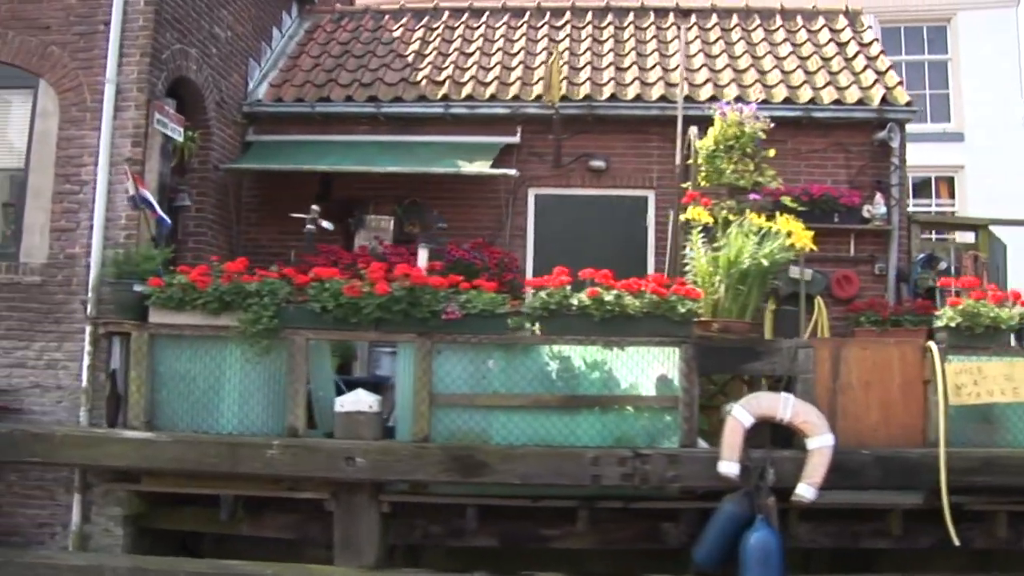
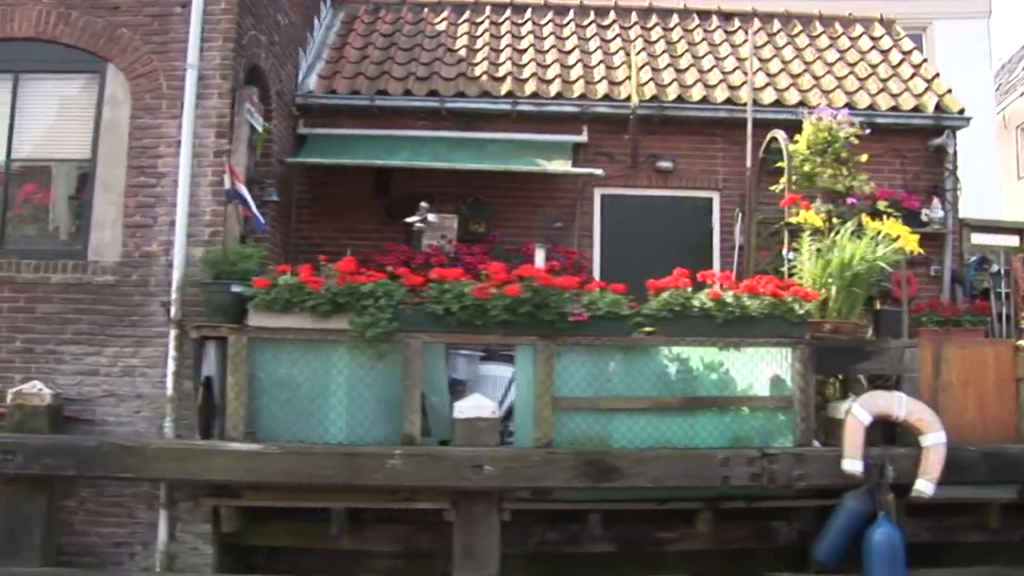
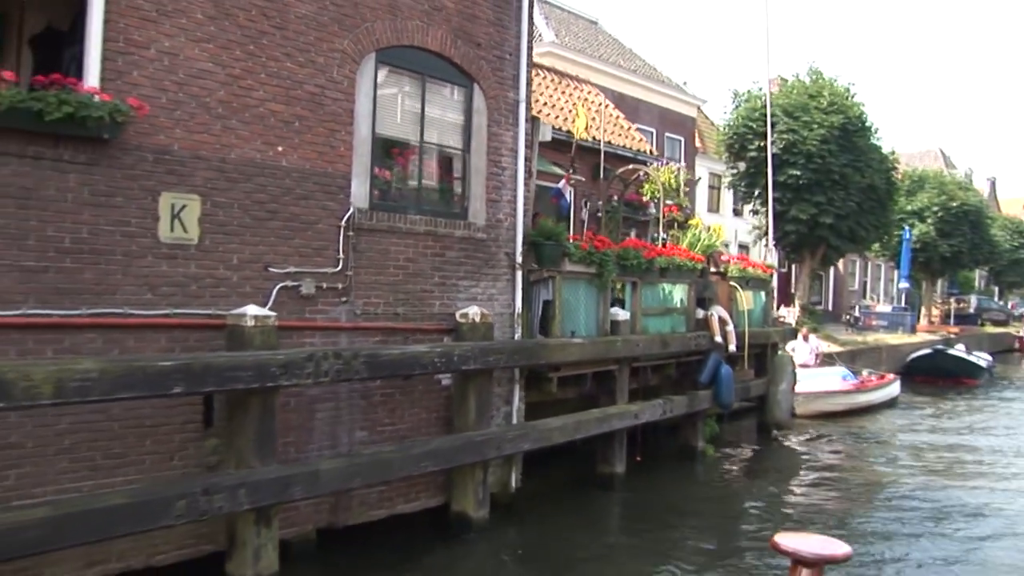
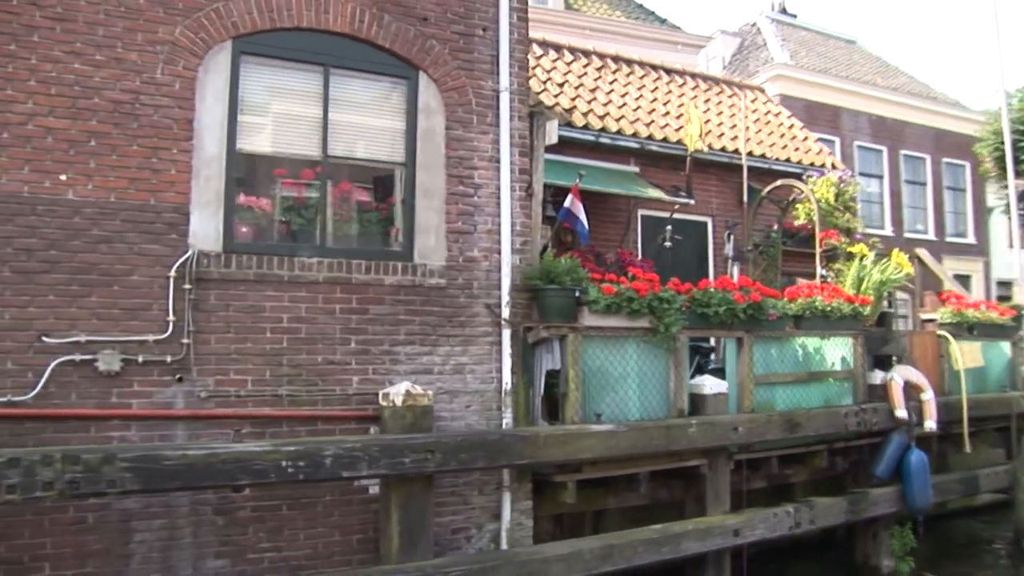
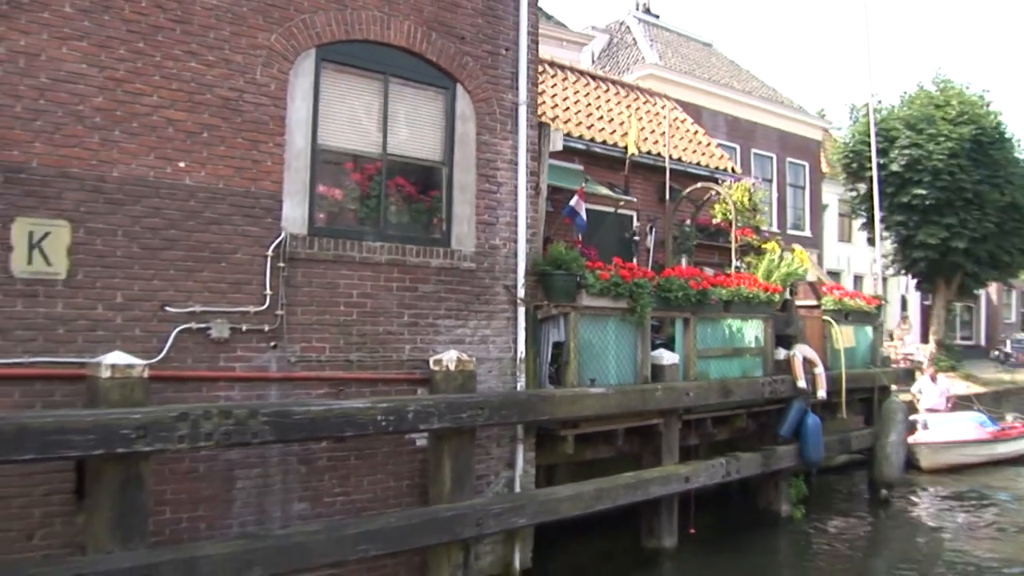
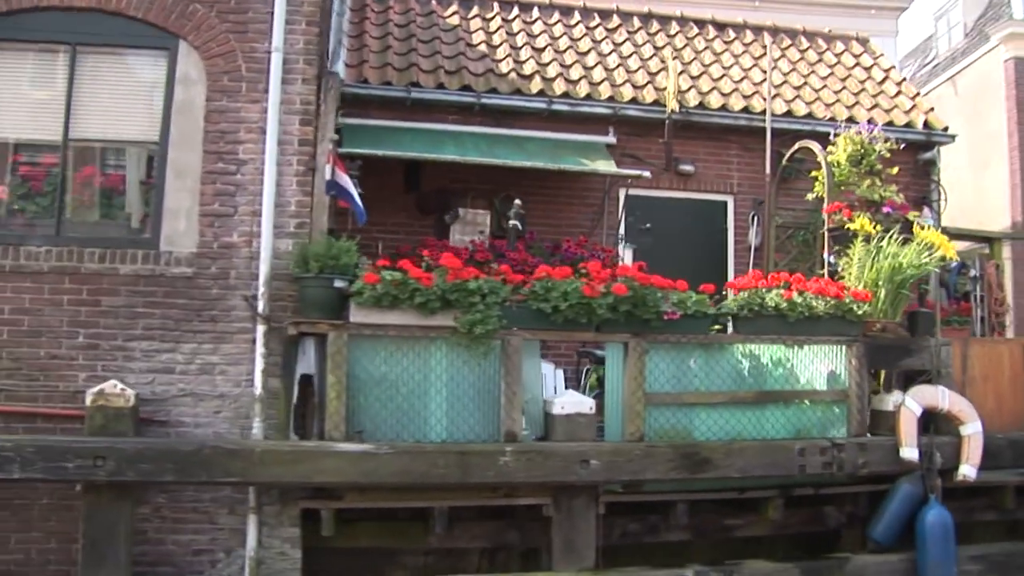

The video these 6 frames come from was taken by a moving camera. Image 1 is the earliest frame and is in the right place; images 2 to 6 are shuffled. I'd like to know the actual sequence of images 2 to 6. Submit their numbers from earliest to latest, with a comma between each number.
2, 6, 4, 5, 3
